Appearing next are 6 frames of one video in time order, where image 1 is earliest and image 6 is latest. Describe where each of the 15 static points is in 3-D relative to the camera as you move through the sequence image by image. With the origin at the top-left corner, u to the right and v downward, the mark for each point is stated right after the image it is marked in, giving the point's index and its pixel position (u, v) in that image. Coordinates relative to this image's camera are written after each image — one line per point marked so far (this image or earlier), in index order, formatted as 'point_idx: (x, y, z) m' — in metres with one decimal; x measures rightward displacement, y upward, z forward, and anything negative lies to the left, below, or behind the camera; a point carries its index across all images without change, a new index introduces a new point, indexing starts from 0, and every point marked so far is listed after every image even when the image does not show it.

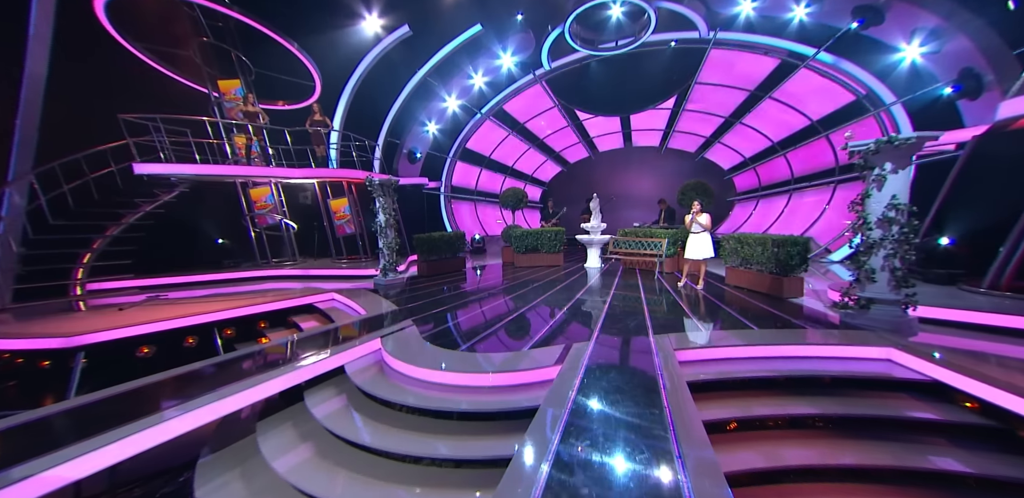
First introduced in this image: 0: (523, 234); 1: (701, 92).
0: (0.0, +0.6, +11.8) m
1: (+7.1, +6.0, +10.6) m
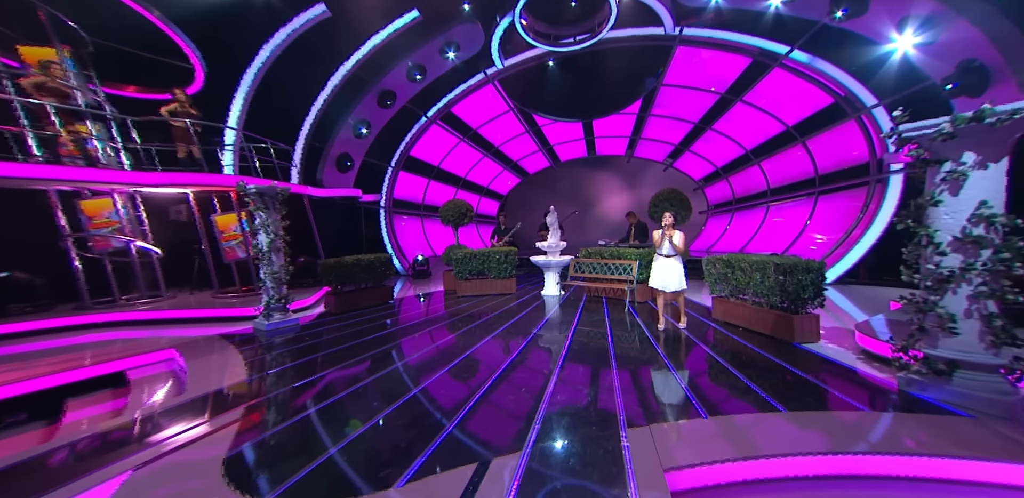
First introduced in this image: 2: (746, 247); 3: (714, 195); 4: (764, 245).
0: (-1.8, -0.2, +10.0) m
1: (+5.3, +5.3, +9.8) m
2: (+9.4, 0.0, +11.0) m
3: (+11.4, +3.1, +15.5) m
4: (+10.2, +0.1, +10.6) m
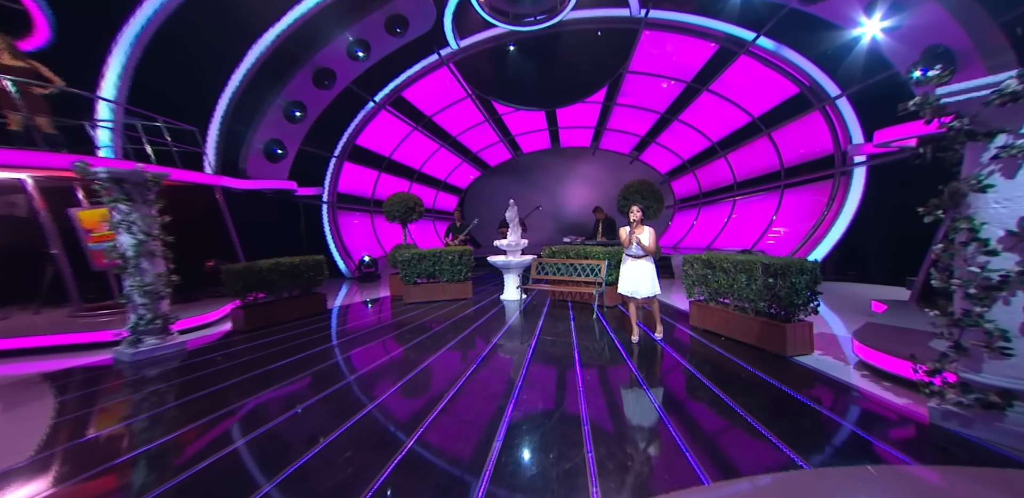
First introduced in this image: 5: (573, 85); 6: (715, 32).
0: (-3.1, -0.2, +8.8) m
1: (+3.9, +5.4, +9.4) m
2: (+7.9, +0.2, +11.1) m
3: (+9.4, +3.4, +15.7) m
4: (+8.8, +0.2, +10.7) m
5: (+2.0, +5.3, +9.4) m
6: (+4.6, +4.9, +6.5) m
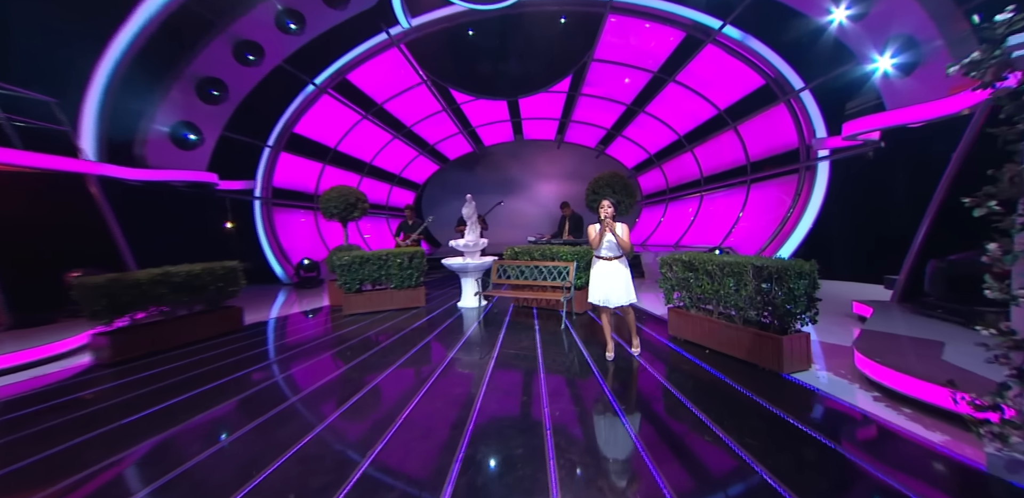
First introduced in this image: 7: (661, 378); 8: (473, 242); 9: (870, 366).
0: (-4.2, -0.3, +7.6) m
1: (+2.6, +5.5, +8.9) m
2: (+6.4, +0.3, +11.1) m
3: (+7.3, +3.5, +15.8) m
4: (+7.4, +0.4, +10.9) m
5: (+0.7, +5.3, +8.7) m
6: (+3.6, +5.0, +6.2) m
7: (+1.7, -1.5, +3.3) m
8: (-1.0, +0.2, +7.3) m
9: (+3.3, -1.1, +2.6) m
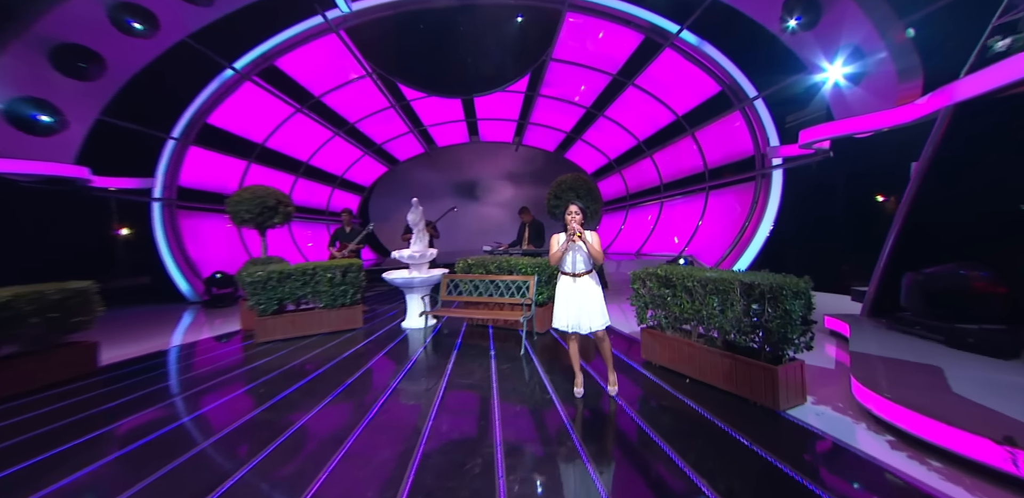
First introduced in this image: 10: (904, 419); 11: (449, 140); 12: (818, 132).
0: (-5.2, -0.6, +6.2) m
1: (+1.3, +5.2, +8.5) m
2: (+4.8, 0.0, +11.1) m
3: (+5.0, +3.2, +16.0) m
4: (+5.7, +0.1, +11.0) m
5: (-0.6, +5.1, +8.0) m
6: (+2.7, +4.8, +5.9) m
7: (+1.3, -1.6, +2.7) m
8: (-2.0, -0.1, +6.4) m
9: (+2.8, -1.2, +2.2) m
10: (+2.8, -1.2, +2.1) m
11: (-3.4, +6.0, +15.8) m
12: (+4.6, +1.7, +4.3) m
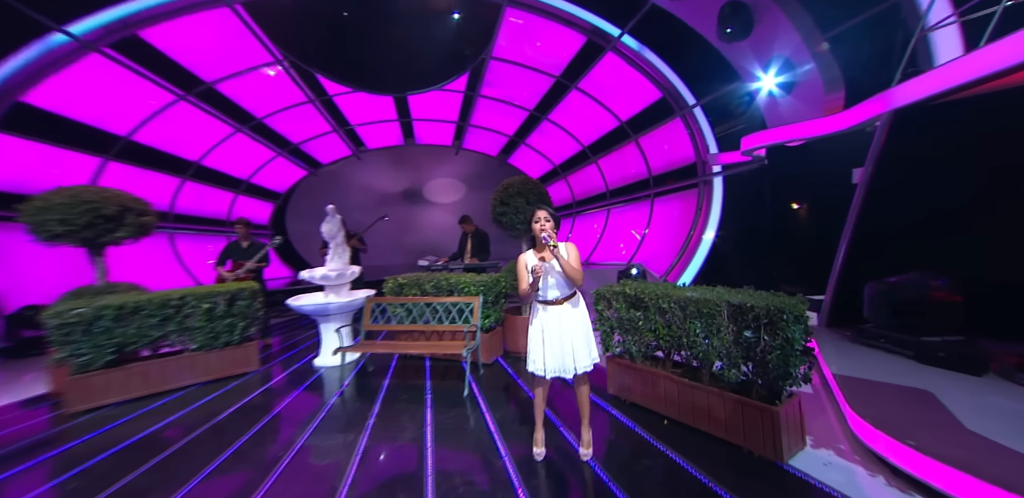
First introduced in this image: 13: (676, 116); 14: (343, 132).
0: (-6.2, -1.0, +4.3) m
1: (-0.5, +4.9, +7.9) m
2: (+2.7, -0.3, +11.0) m
3: (+1.9, +2.7, +15.9) m
4: (+3.6, -0.2, +11.1) m
5: (-2.2, +4.7, +7.1) m
6: (+1.4, +4.6, +5.7) m
7: (+0.8, -1.8, +2.0) m
8: (-3.1, -0.4, +5.0) m
9: (+2.4, -1.3, +1.9) m
10: (+2.4, -1.3, +1.7) m
11: (-6.5, +5.3, +14.2) m
12: (+3.7, +1.6, +4.3) m
13: (+3.6, +3.0, +6.6) m
14: (-7.4, +5.1, +12.5) m
